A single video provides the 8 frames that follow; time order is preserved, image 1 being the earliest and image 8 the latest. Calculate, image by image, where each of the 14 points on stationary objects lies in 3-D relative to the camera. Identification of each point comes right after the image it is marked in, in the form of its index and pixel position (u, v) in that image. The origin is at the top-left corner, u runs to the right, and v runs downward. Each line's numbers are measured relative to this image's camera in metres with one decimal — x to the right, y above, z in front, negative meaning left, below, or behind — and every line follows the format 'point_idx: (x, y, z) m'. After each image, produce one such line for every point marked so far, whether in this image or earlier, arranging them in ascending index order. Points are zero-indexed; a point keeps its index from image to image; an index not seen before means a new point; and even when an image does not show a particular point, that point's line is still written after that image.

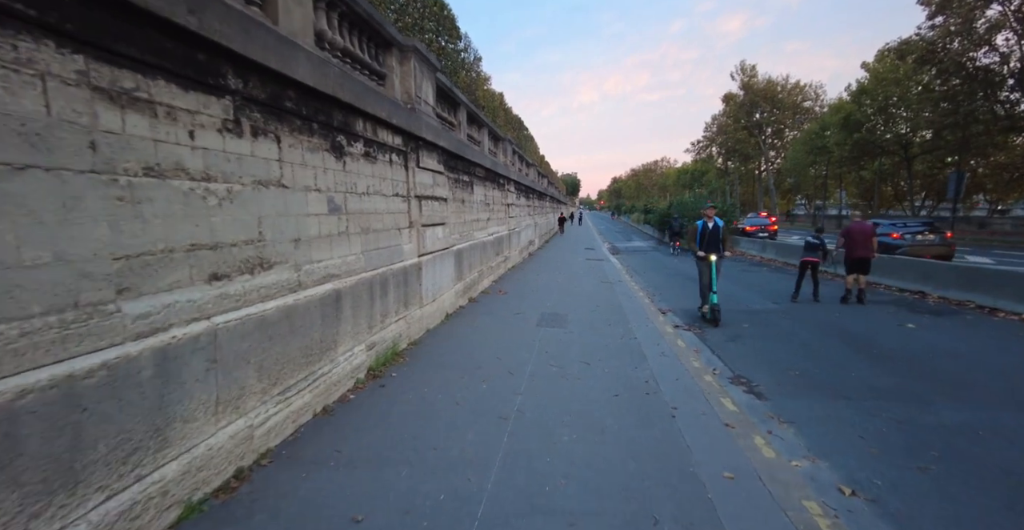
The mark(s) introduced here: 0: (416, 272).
0: (-1.2, -0.1, +5.5) m
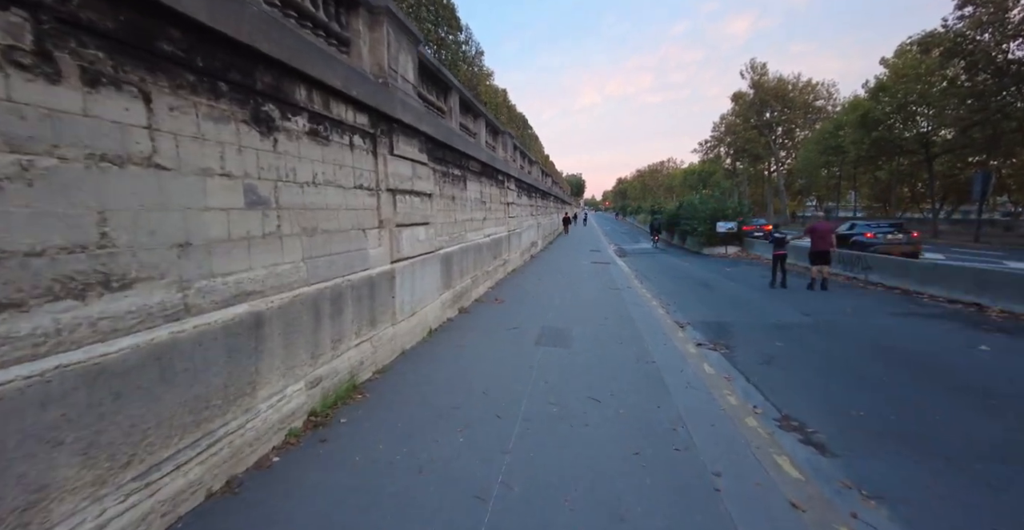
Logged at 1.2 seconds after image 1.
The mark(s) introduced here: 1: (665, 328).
0: (-1.3, -0.2, +4.6) m
1: (+2.6, -1.1, +7.4) m
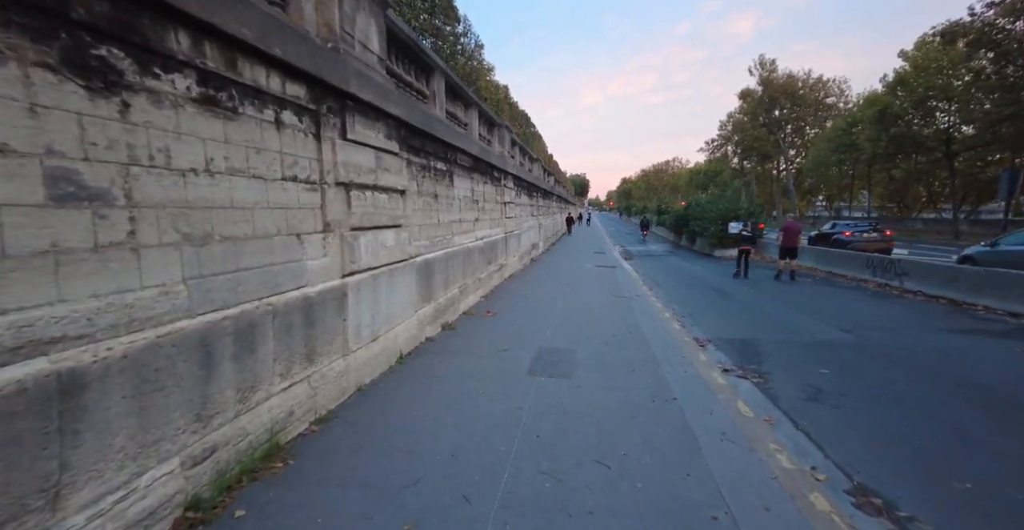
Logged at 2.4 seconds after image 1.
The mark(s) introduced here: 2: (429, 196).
0: (-1.5, -0.3, +3.6) m
1: (+2.5, -1.2, +6.3) m
2: (-1.2, +1.0, +6.2) m
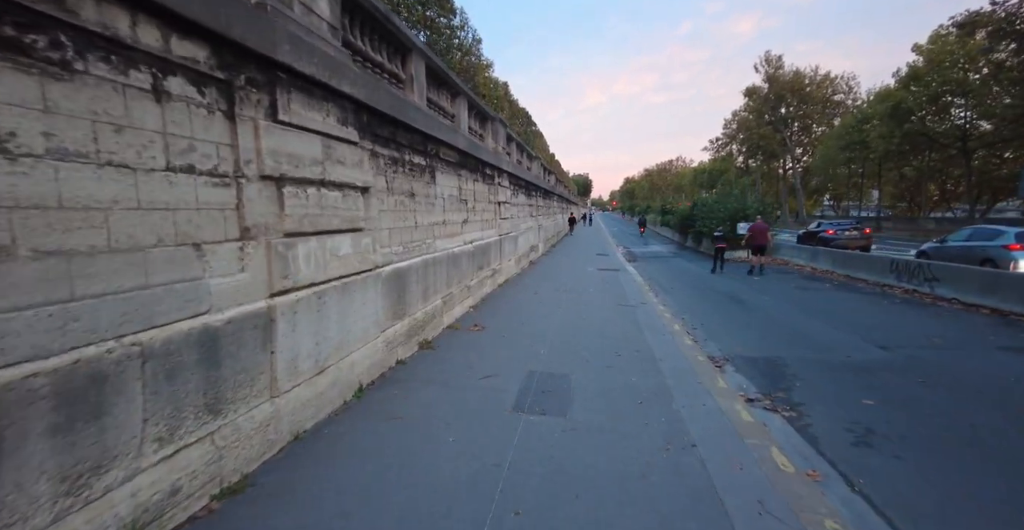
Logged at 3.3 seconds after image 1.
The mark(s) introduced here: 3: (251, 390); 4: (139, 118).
0: (-1.6, -0.4, +2.7) m
1: (+2.3, -1.3, +5.5) m
2: (-1.3, +0.9, +5.3) m
3: (-1.6, -0.8, +2.8) m
4: (-1.8, +0.7, +2.1) m
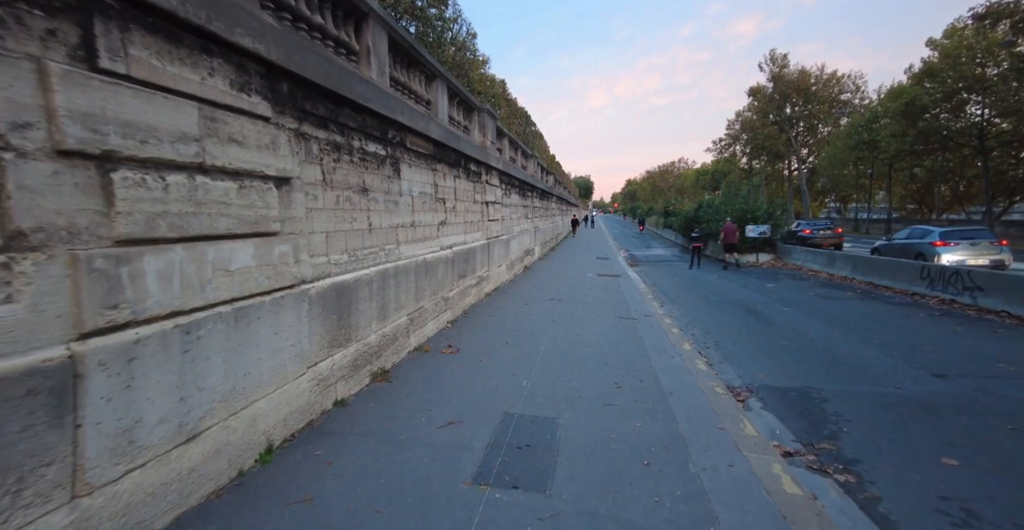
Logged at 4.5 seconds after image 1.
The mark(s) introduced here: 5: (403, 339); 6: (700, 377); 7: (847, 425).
0: (-1.9, -0.5, +1.7) m
1: (+2.0, -1.5, +4.4) m
2: (-1.6, +0.7, +4.3) m
3: (-1.9, -0.9, +1.7) m
4: (-2.1, +0.6, +1.0) m
5: (-1.4, -0.9, +5.4) m
6: (+2.4, -1.4, +5.5) m
7: (+3.2, -1.5, +4.1) m
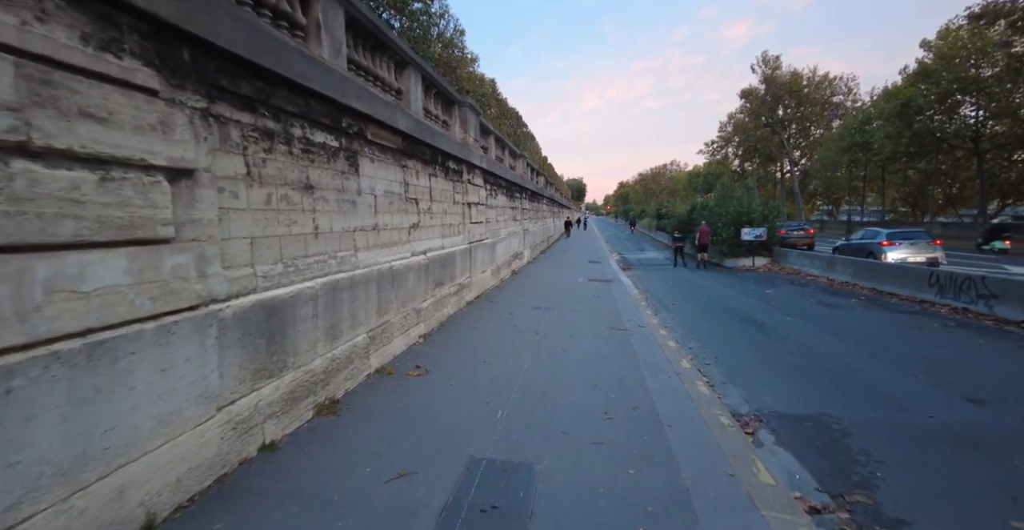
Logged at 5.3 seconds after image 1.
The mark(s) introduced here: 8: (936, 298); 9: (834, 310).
0: (-2.1, -0.6, +0.9) m
1: (+1.8, -1.6, +3.7) m
2: (-1.9, +0.6, +3.5) m
3: (-2.1, -1.0, +0.9) m
4: (-2.3, +0.5, +0.3) m
5: (-1.6, -1.0, +4.7) m
6: (+2.1, -1.5, +4.8) m
7: (+3.0, -1.6, +3.5) m
8: (+9.0, -0.7, +9.2) m
9: (+7.0, -1.0, +9.4) m
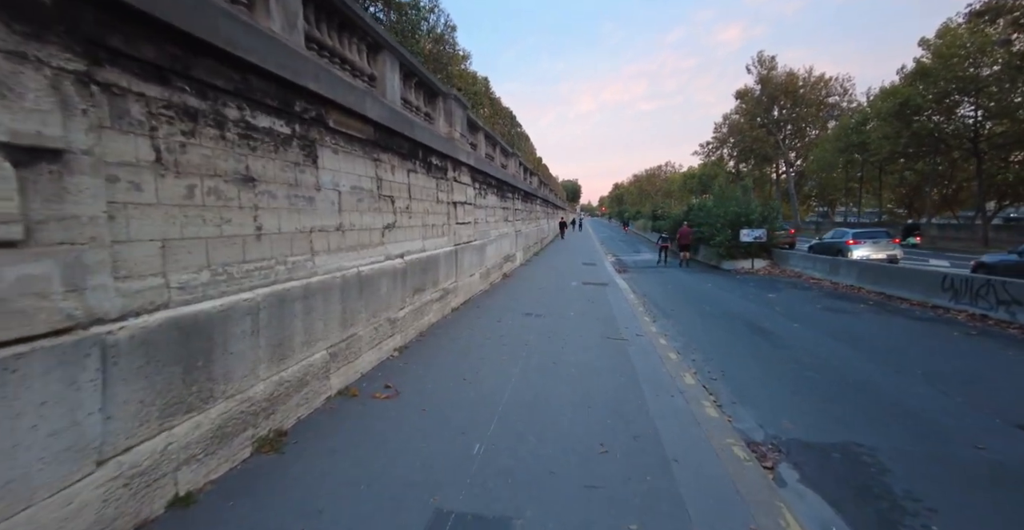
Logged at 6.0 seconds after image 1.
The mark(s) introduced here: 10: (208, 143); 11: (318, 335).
0: (-2.2, -0.6, +0.3) m
1: (+1.6, -1.6, +3.1) m
2: (-2.0, +0.6, +2.9) m
3: (-2.2, -1.0, +0.3) m
4: (-2.4, +0.5, -0.4) m
5: (-1.8, -1.1, +4.1) m
6: (+1.9, -1.6, +4.2) m
7: (+2.8, -1.7, +2.9) m
8: (+8.7, -0.8, +8.6) m
9: (+6.7, -1.0, +8.8) m
10: (-2.0, +0.8, +2.9) m
11: (-1.8, -0.7, +4.2) m
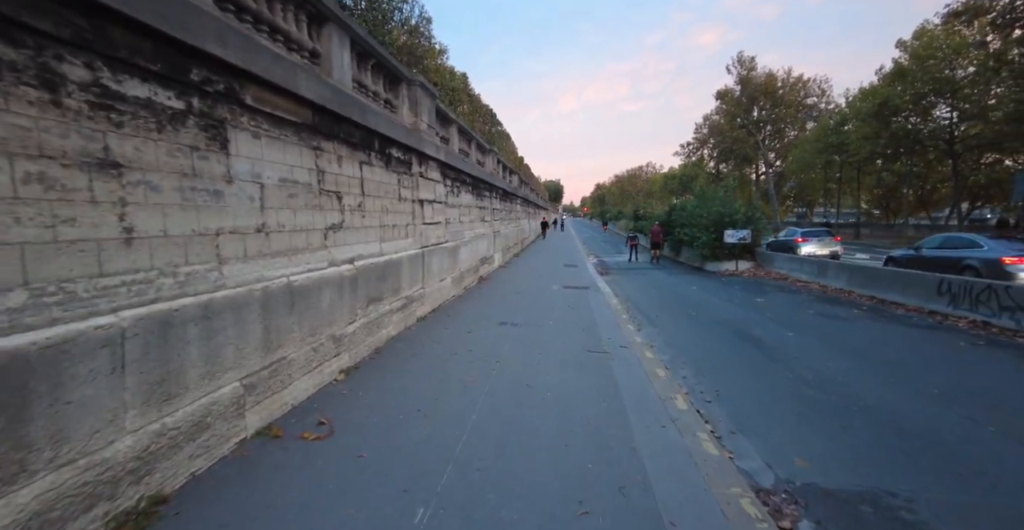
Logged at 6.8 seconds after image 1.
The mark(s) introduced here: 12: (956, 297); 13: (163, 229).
0: (-2.4, -0.7, -0.6) m
1: (+1.3, -1.7, +2.4) m
2: (-2.3, +0.5, +2.0) m
3: (-2.4, -1.1, -0.6) m
4: (-2.6, +0.4, -1.2) m
5: (-2.1, -1.2, +3.2) m
6: (+1.6, -1.6, +3.5) m
7: (+2.5, -1.8, +2.2) m
8: (+8.2, -0.8, +8.2) m
9: (+6.2, -1.1, +8.3) m
10: (-2.3, +0.7, +2.0) m
11: (-2.2, -0.7, +3.3) m
12: (+8.3, -0.6, +8.1) m
13: (-2.3, +0.2, +2.8) m
